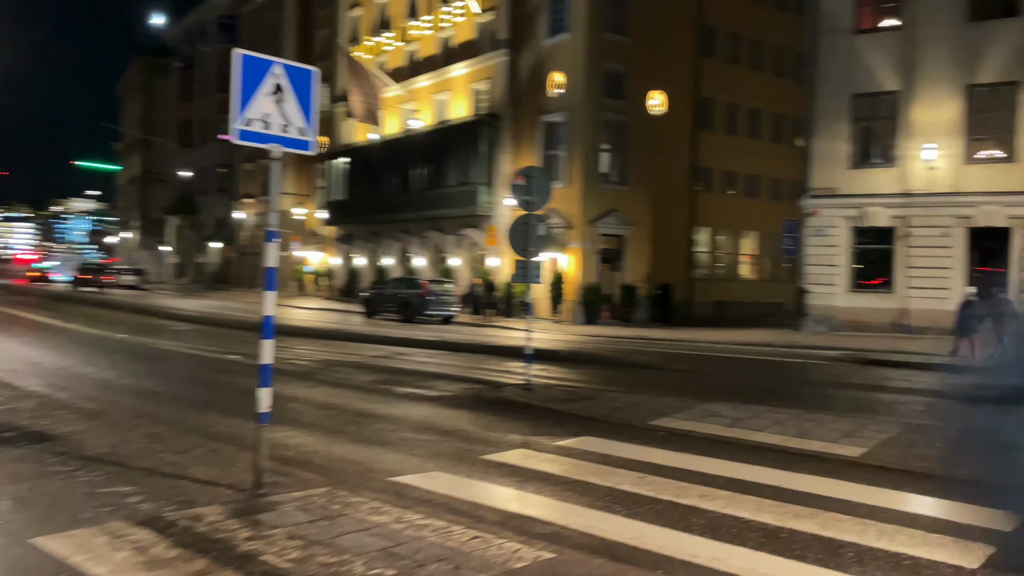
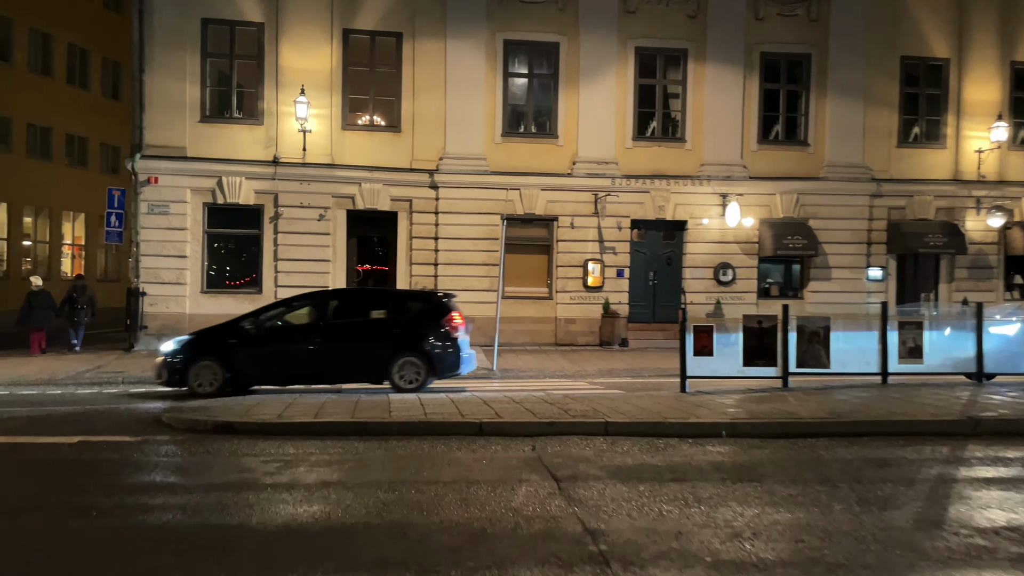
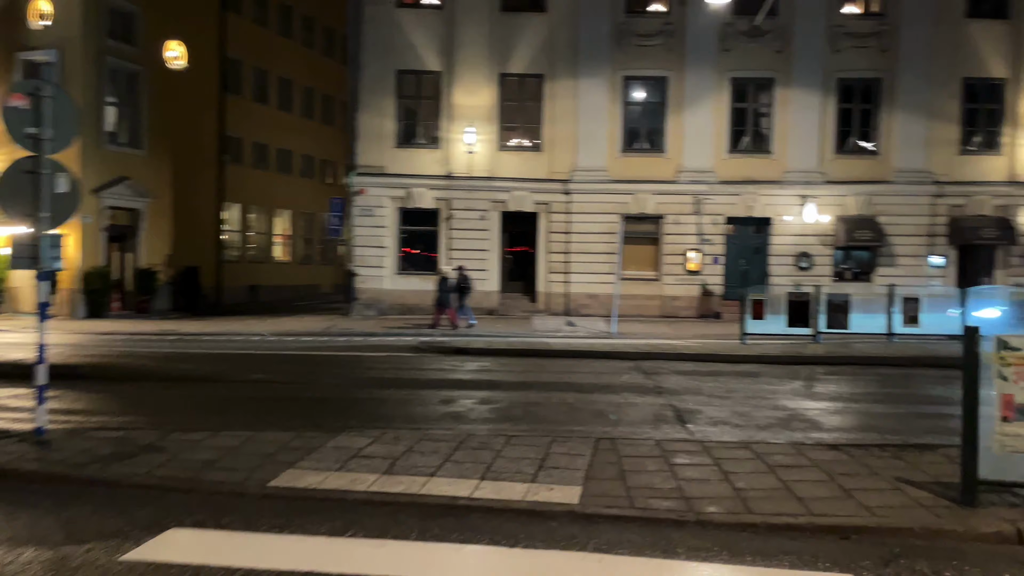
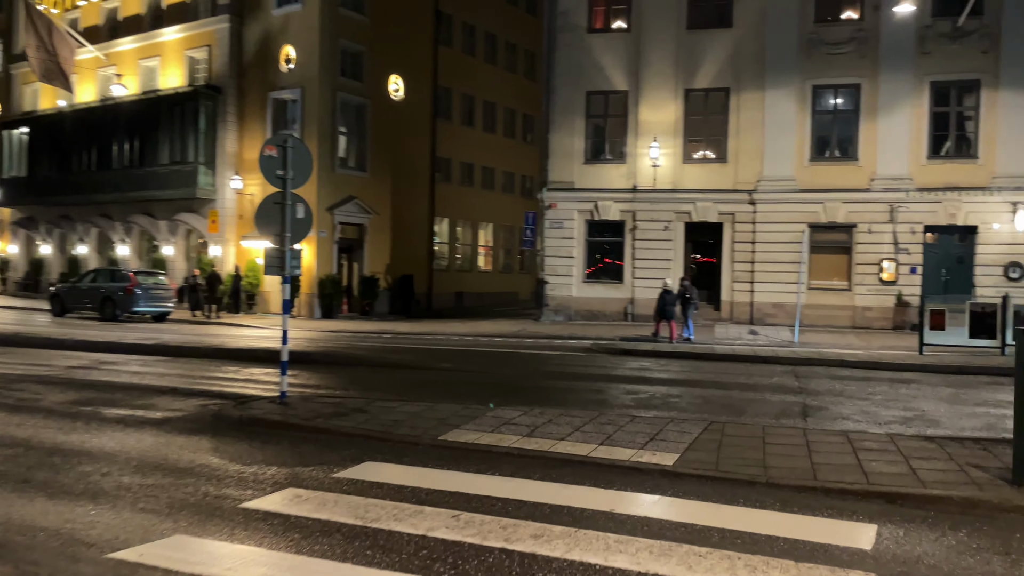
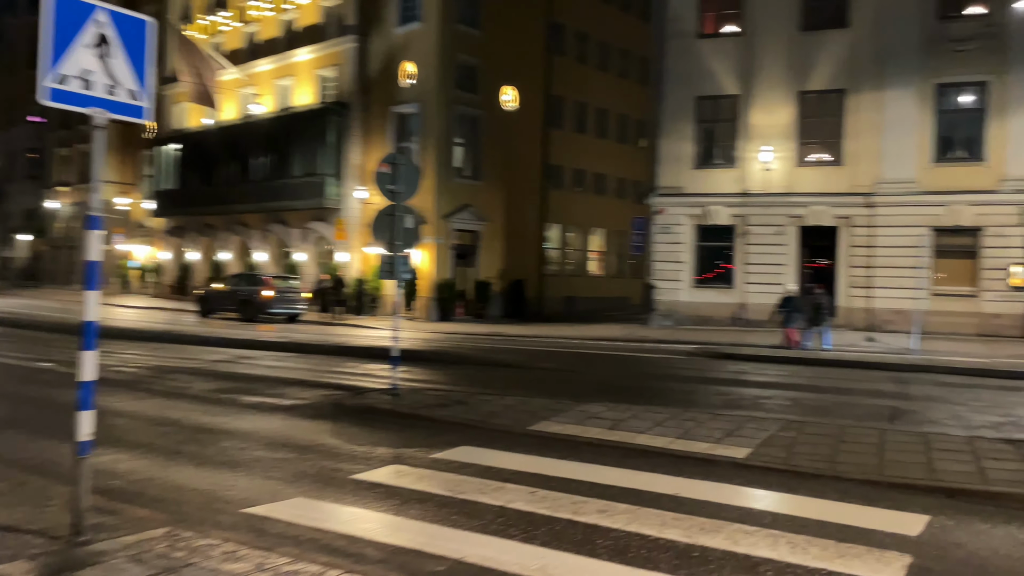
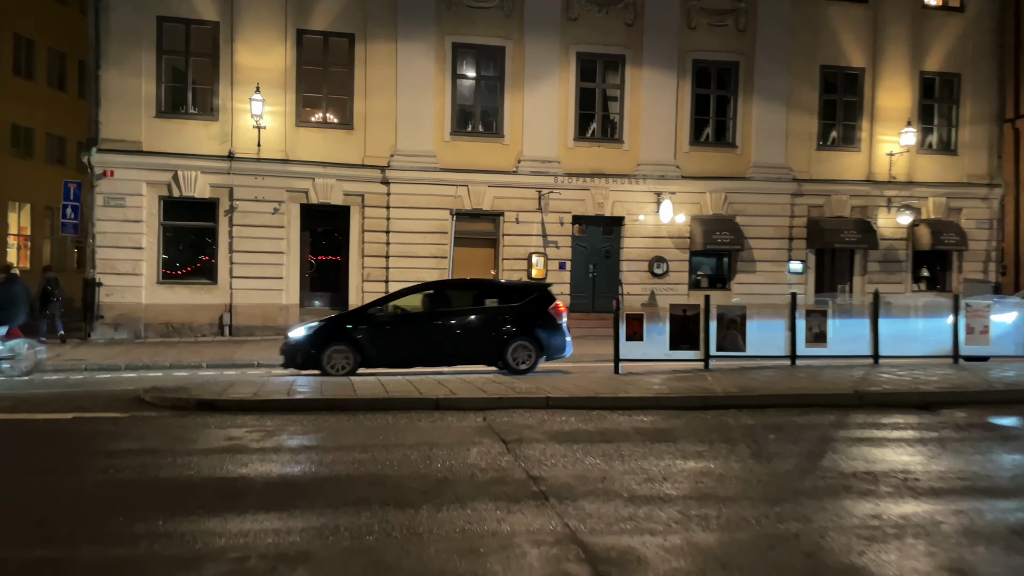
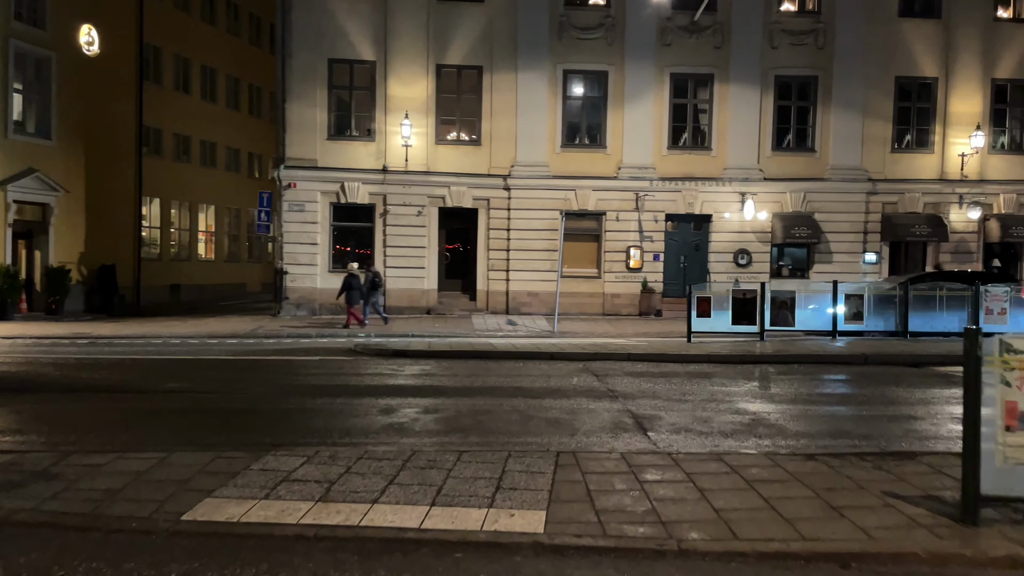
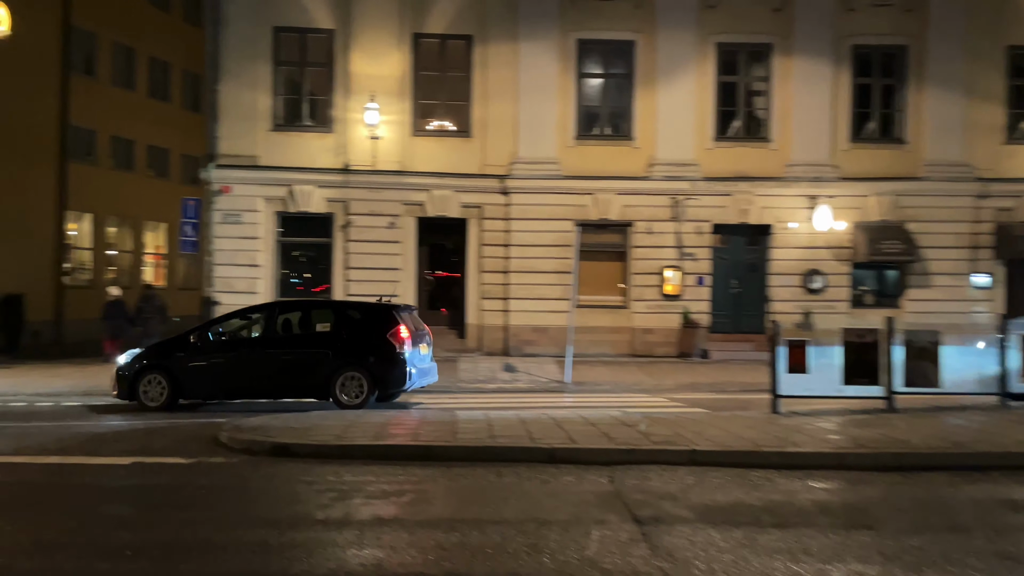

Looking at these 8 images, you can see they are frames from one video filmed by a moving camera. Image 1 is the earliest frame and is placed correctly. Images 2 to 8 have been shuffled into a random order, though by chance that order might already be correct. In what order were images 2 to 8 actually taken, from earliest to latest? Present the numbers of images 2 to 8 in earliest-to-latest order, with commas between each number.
5, 4, 3, 7, 6, 2, 8
